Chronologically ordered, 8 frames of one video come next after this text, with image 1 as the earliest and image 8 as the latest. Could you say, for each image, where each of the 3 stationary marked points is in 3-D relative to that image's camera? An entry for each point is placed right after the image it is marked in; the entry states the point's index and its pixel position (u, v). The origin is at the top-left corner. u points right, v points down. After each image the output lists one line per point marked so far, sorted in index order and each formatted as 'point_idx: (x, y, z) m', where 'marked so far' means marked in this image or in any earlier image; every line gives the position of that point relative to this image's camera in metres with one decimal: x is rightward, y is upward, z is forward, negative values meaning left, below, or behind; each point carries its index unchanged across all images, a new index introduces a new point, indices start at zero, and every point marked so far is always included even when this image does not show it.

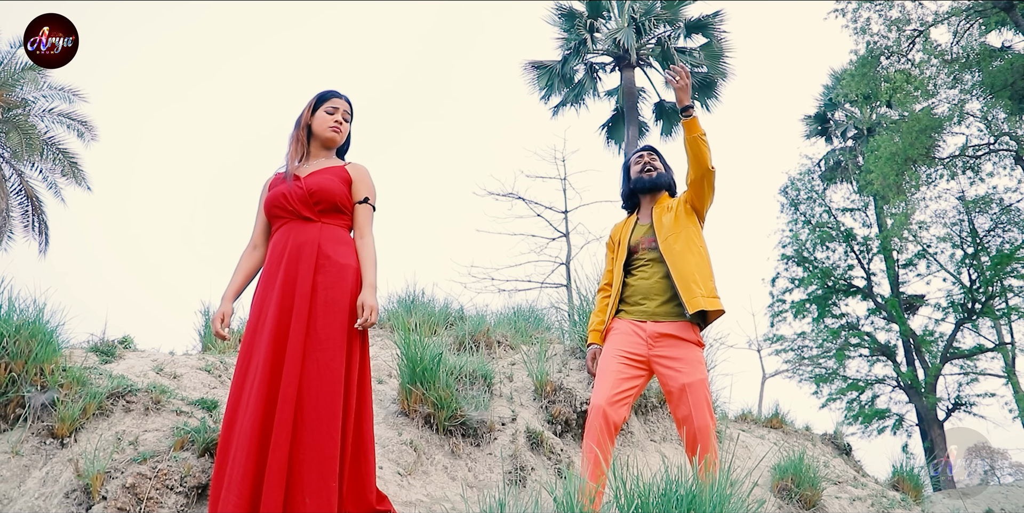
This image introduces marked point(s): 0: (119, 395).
0: (-2.1, -0.8, +3.4) m
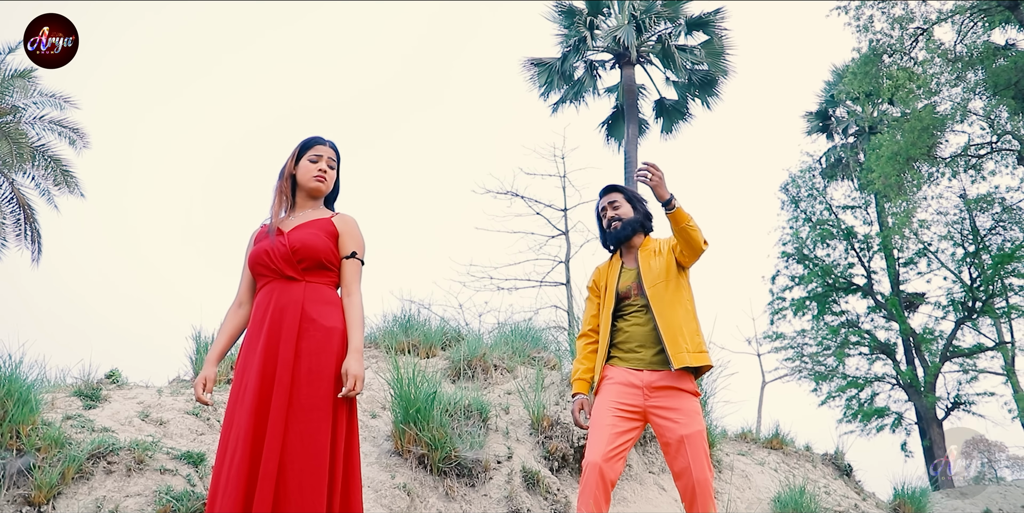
0: (-2.2, -1.1, +3.3) m
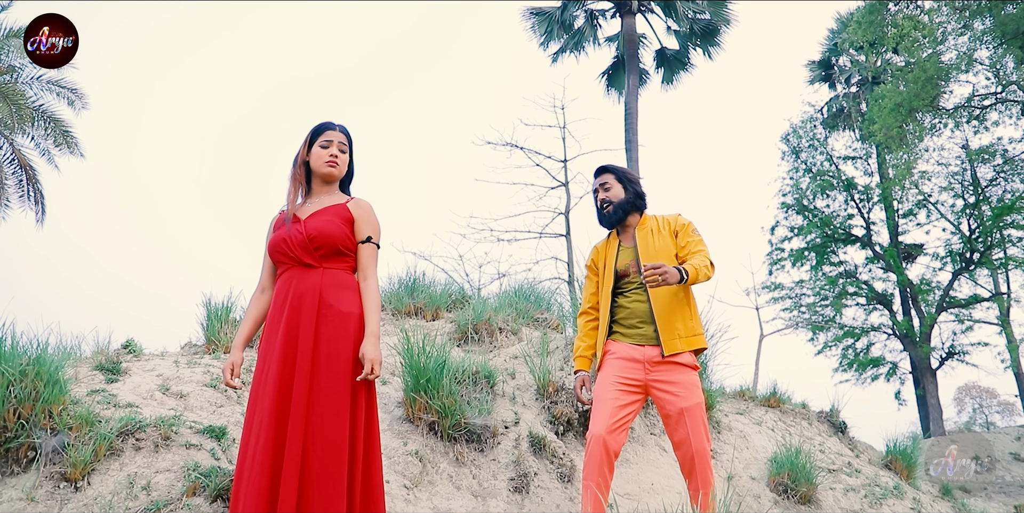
0: (-2.1, -1.0, +3.4) m
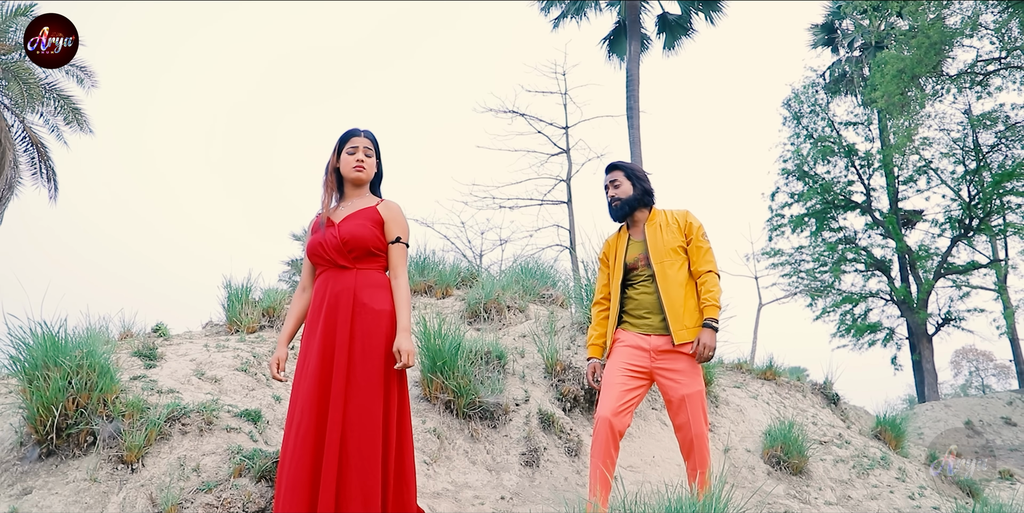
0: (-2.0, -1.0, +3.7) m
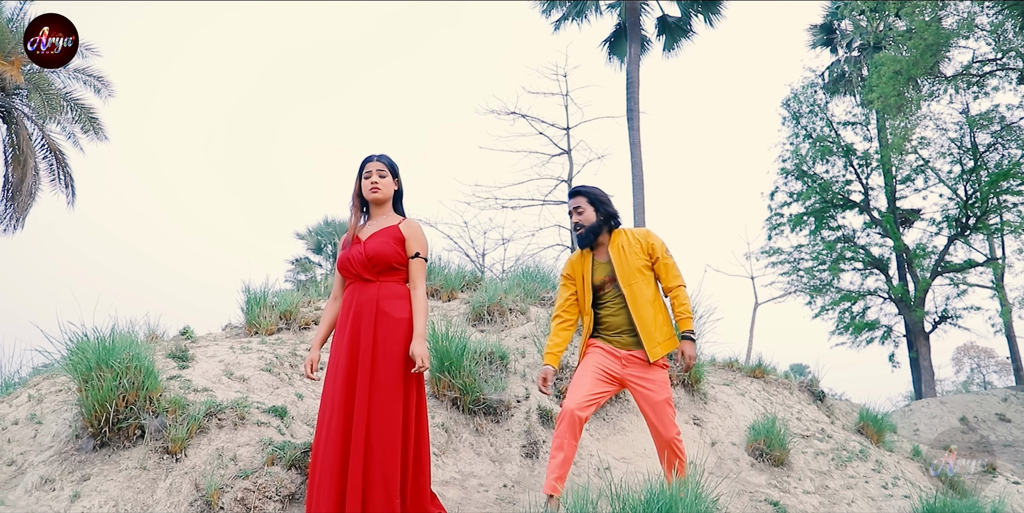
0: (-2.0, -1.1, +4.1) m
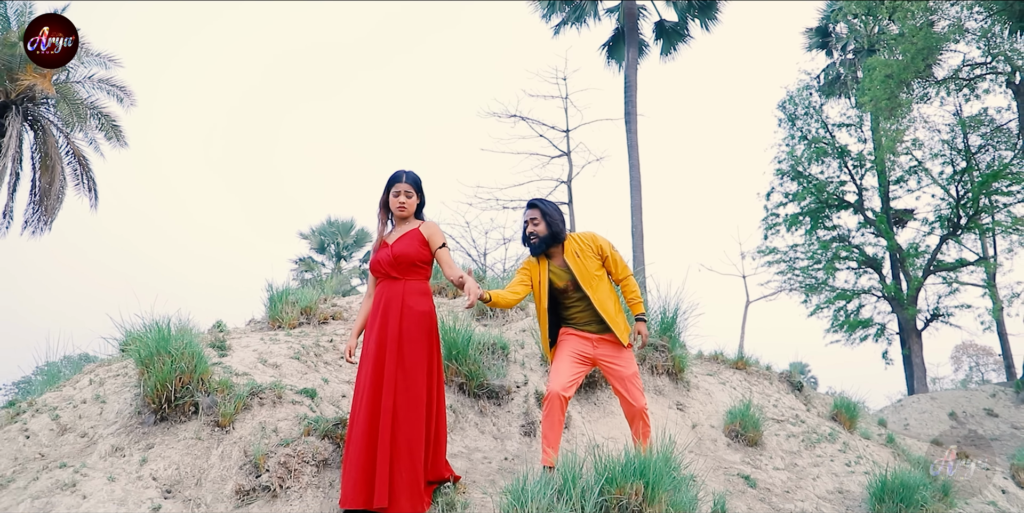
0: (-2.0, -1.1, +4.8) m
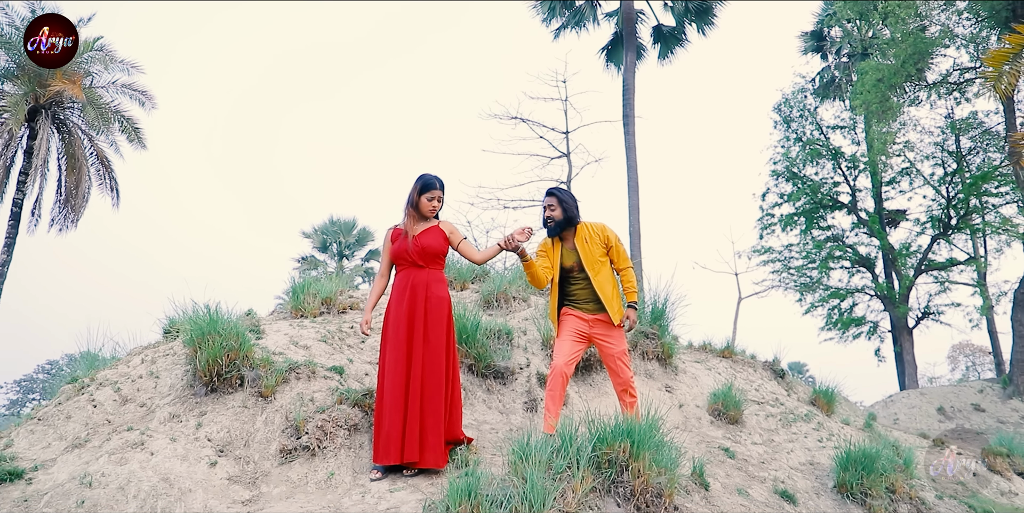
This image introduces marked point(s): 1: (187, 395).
0: (-2.0, -1.0, +5.5) m
1: (-2.8, -1.2, +5.3) m
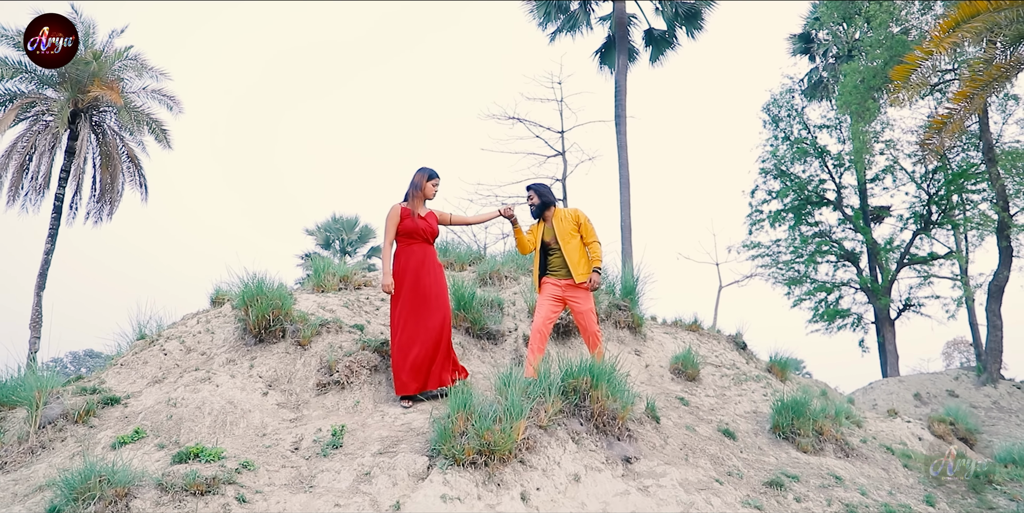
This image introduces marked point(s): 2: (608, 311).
0: (-2.1, -0.8, +6.8) m
1: (-3.0, -1.0, +6.7) m
2: (+1.5, -0.8, +9.2) m
